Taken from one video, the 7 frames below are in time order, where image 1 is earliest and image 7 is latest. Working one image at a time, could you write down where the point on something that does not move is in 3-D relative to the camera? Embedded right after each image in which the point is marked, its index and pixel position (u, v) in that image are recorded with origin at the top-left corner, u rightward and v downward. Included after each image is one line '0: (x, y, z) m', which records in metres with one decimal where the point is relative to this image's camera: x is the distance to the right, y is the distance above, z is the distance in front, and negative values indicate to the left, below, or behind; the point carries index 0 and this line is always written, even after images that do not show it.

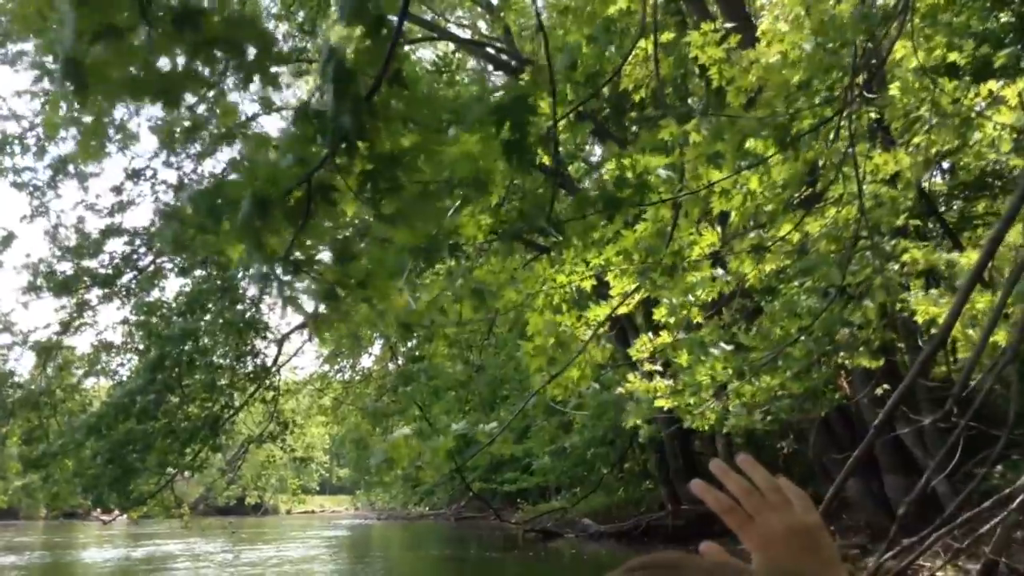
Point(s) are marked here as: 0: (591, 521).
0: (+1.6, -4.2, +18.6) m
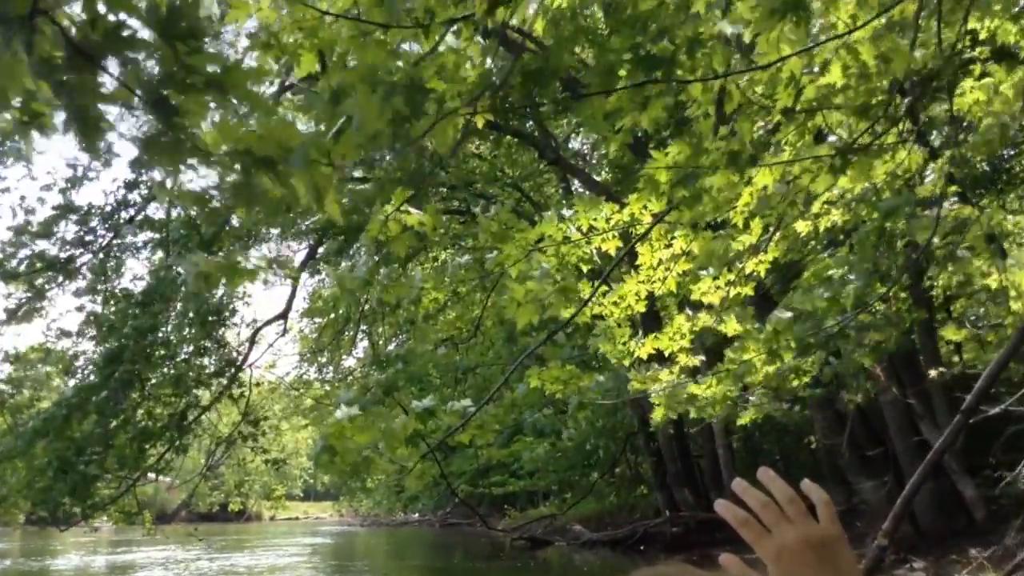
0: (+1.3, -4.1, +17.9) m
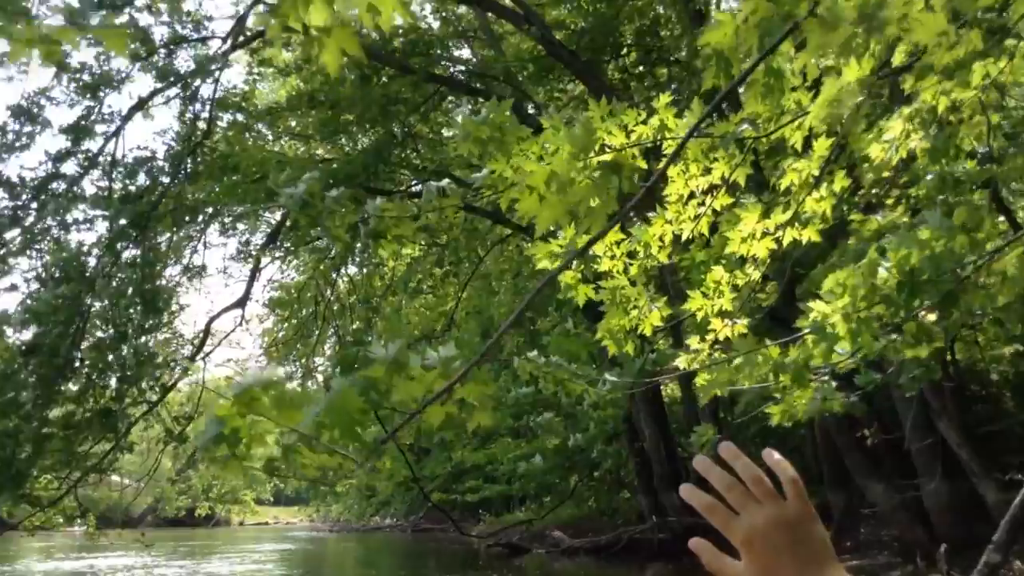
0: (+0.9, -4.1, +17.1) m
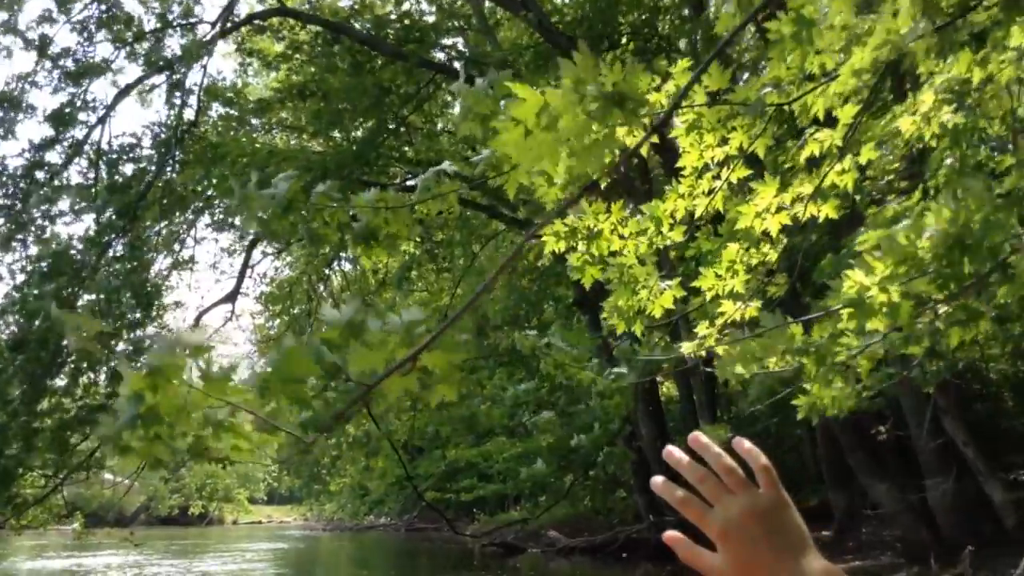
0: (+0.8, -4.0, +17.0) m
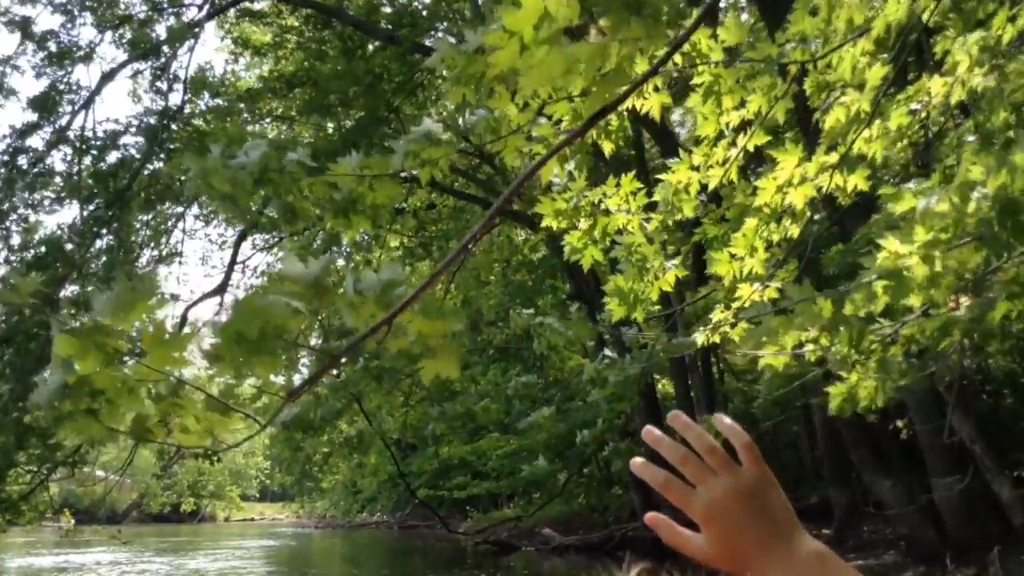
0: (+0.7, -4.0, +16.8) m
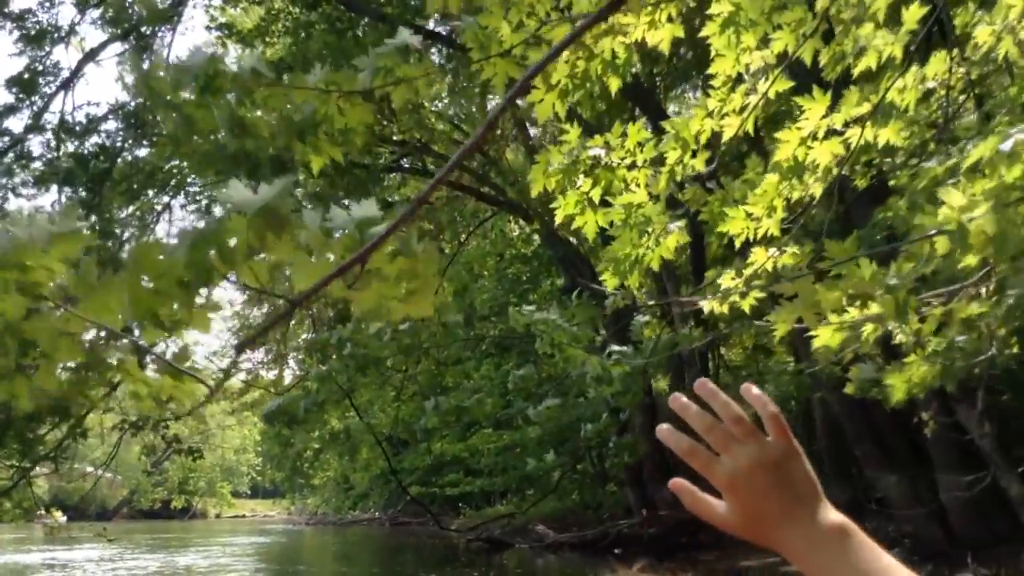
0: (+0.6, -3.9, +16.6) m
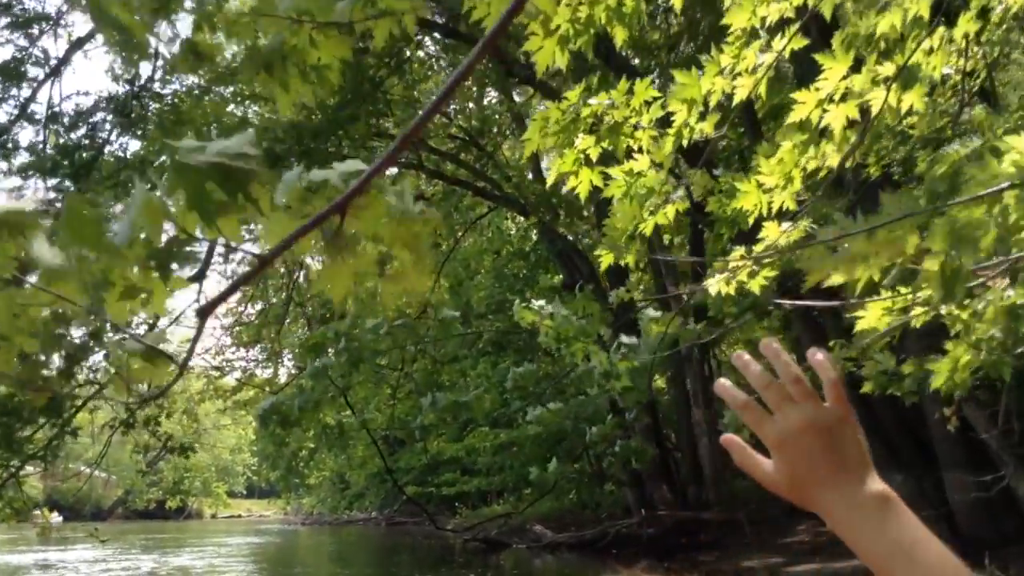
0: (+0.6, -3.8, +16.5) m
